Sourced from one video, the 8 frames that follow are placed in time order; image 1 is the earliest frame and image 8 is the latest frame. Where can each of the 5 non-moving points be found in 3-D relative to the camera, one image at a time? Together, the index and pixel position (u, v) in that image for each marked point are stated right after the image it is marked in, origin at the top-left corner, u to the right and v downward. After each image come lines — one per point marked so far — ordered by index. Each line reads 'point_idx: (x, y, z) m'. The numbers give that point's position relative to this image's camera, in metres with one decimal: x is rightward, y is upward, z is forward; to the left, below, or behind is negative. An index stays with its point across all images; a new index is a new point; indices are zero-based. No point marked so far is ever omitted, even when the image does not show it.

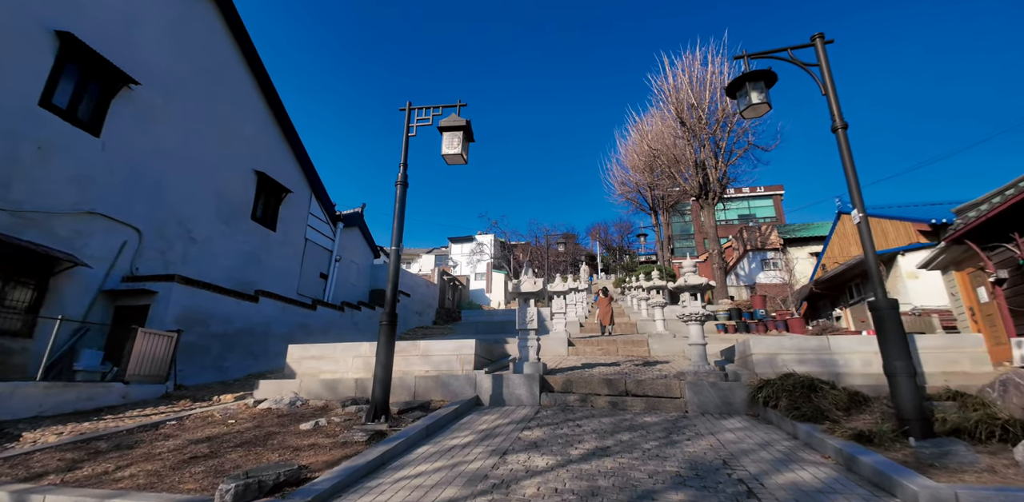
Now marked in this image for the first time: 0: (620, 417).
0: (+1.2, -1.9, +4.4) m
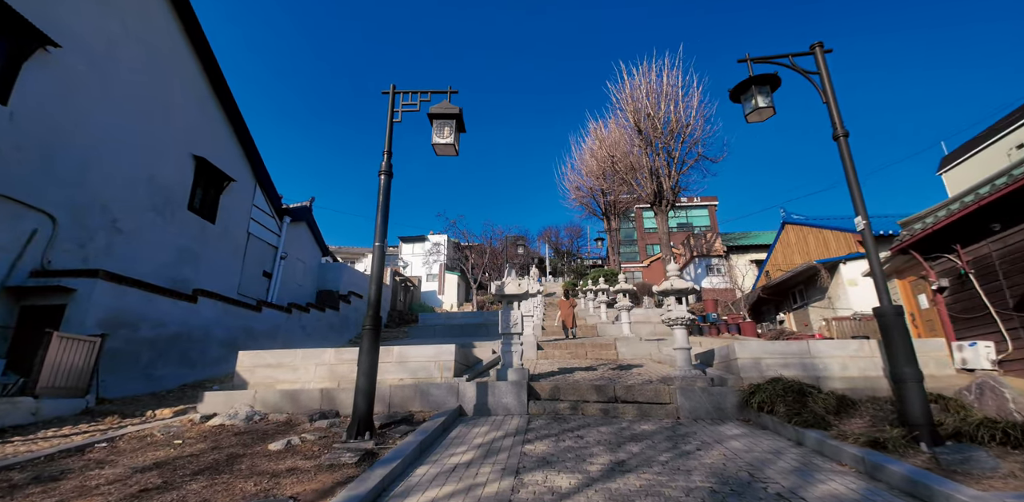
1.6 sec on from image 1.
0: (+1.2, -1.9, +4.3) m
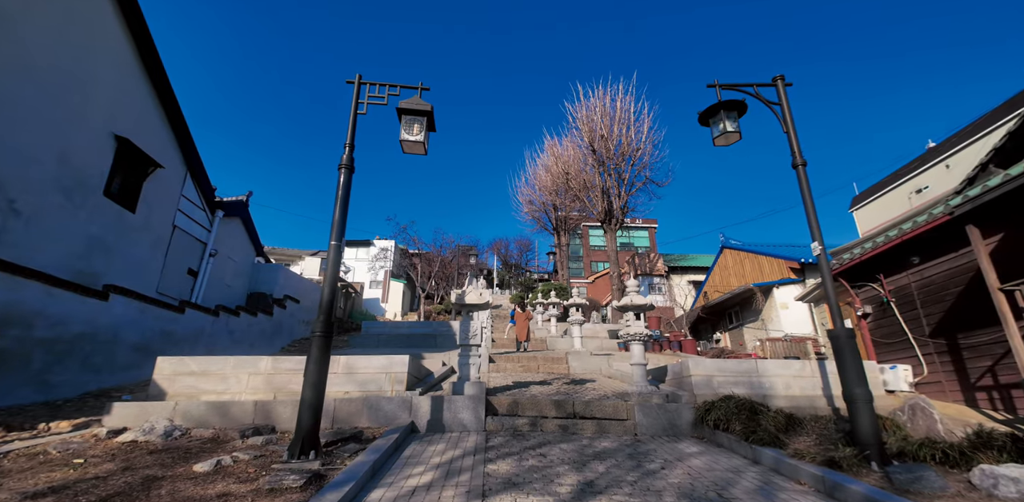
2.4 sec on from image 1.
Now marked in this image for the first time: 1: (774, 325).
0: (+0.7, -2.1, +4.2) m
1: (+7.7, -2.2, +11.4) m
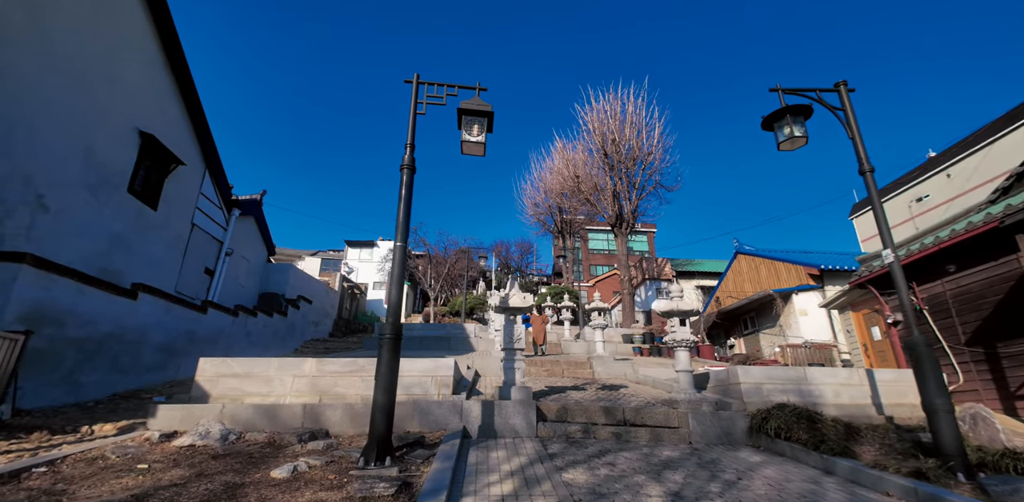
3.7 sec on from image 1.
0: (+1.4, -2.1, +4.1) m
1: (+8.2, -2.3, +11.4) m
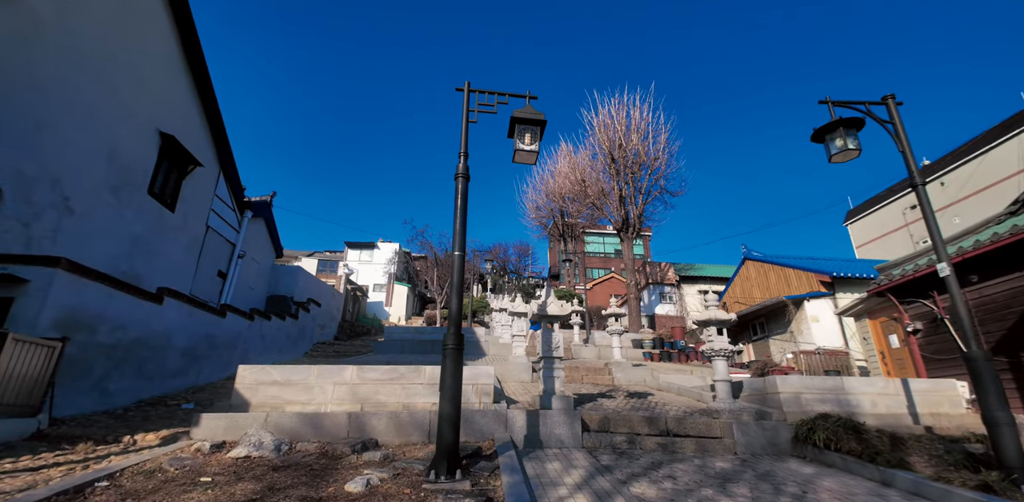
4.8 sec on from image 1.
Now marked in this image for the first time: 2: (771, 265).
0: (+1.9, -2.2, +4.1) m
1: (+8.7, -2.6, +11.5) m
2: (+9.3, -0.5, +14.0) m
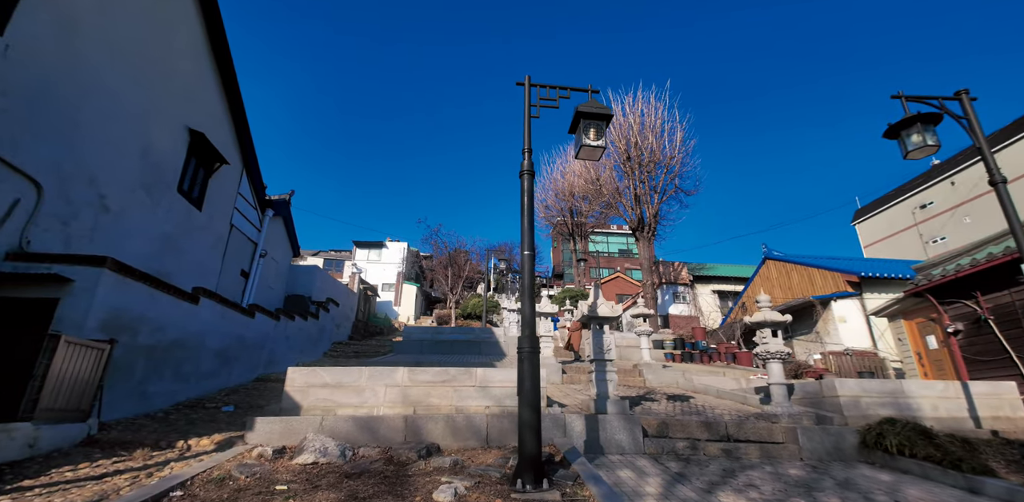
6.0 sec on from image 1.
0: (+2.6, -2.2, +4.0) m
1: (+9.3, -2.5, +11.4) m
2: (+10.0, -0.5, +13.9) m
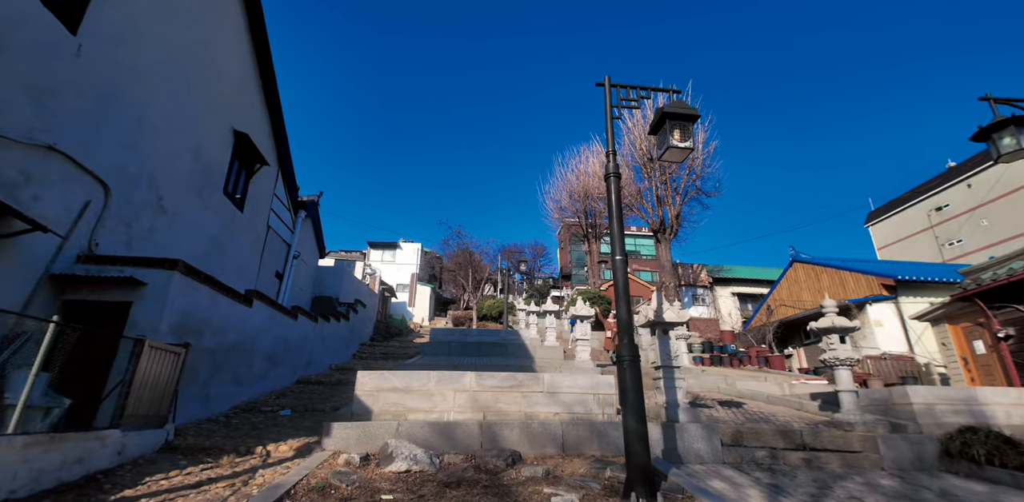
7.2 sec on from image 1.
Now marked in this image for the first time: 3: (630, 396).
0: (+3.4, -2.3, +3.9) m
1: (+10.3, -2.6, +11.2) m
2: (+11.0, -0.6, +13.7) m
3: (+1.0, -1.2, +3.2) m
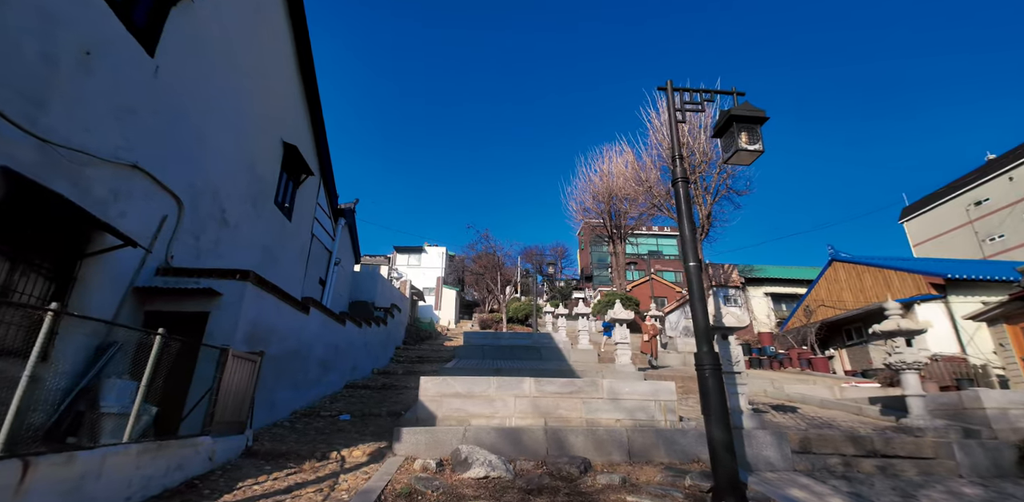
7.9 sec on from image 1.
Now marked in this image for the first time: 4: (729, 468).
0: (+4.1, -2.3, +3.8) m
1: (+11.3, -2.6, +10.8) m
2: (+12.1, -0.5, +13.3) m
3: (+1.6, -1.2, +3.1) m
4: (+1.7, -1.7, +3.0) m
